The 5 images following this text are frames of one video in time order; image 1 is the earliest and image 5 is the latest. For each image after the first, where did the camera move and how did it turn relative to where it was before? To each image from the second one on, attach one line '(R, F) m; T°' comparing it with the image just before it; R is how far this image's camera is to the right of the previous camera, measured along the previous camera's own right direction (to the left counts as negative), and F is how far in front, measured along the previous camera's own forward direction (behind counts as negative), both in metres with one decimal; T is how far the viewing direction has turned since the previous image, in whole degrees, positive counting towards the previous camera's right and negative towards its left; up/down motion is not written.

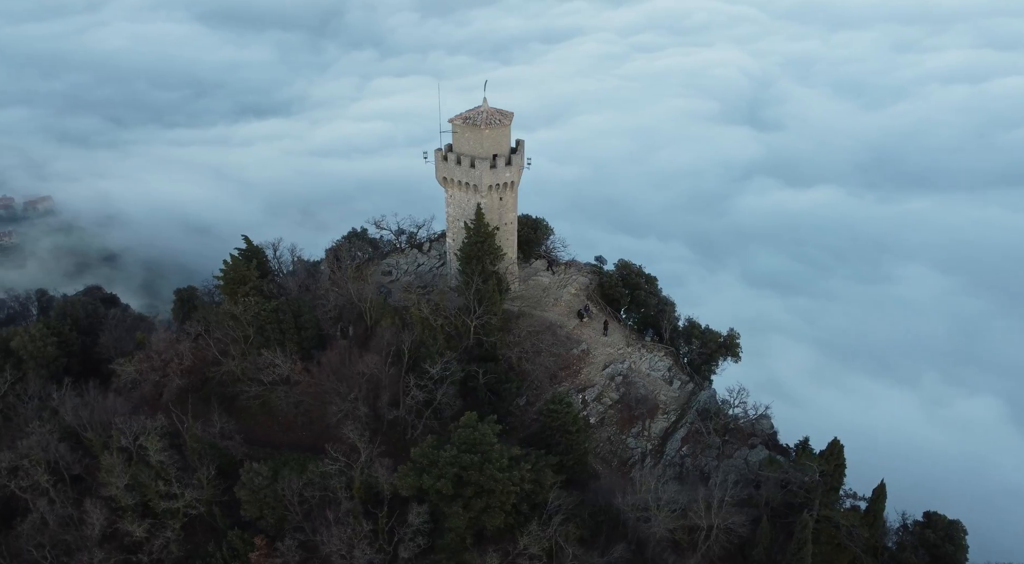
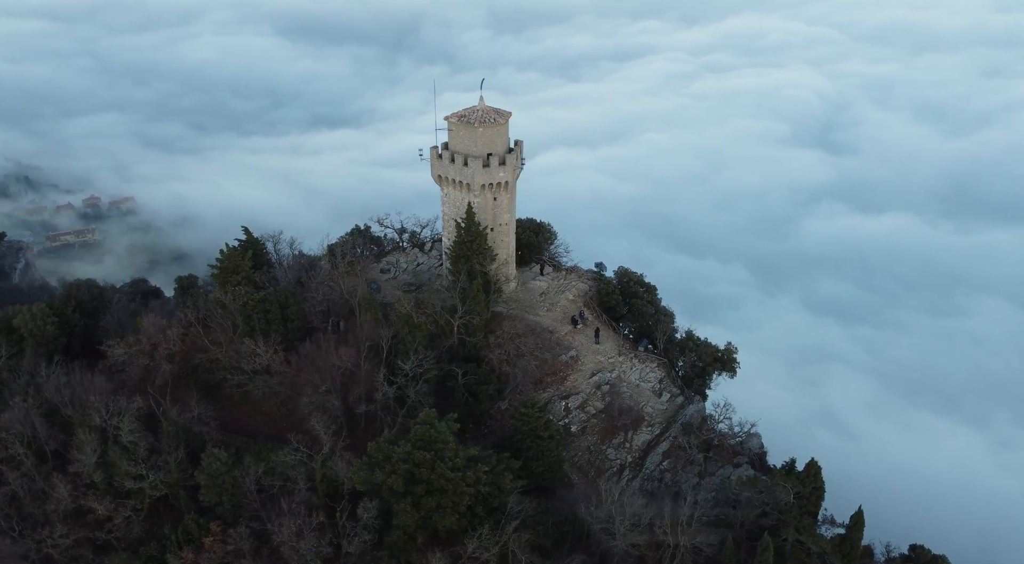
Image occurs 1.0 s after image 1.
(+2.4, +0.6) m; -4°
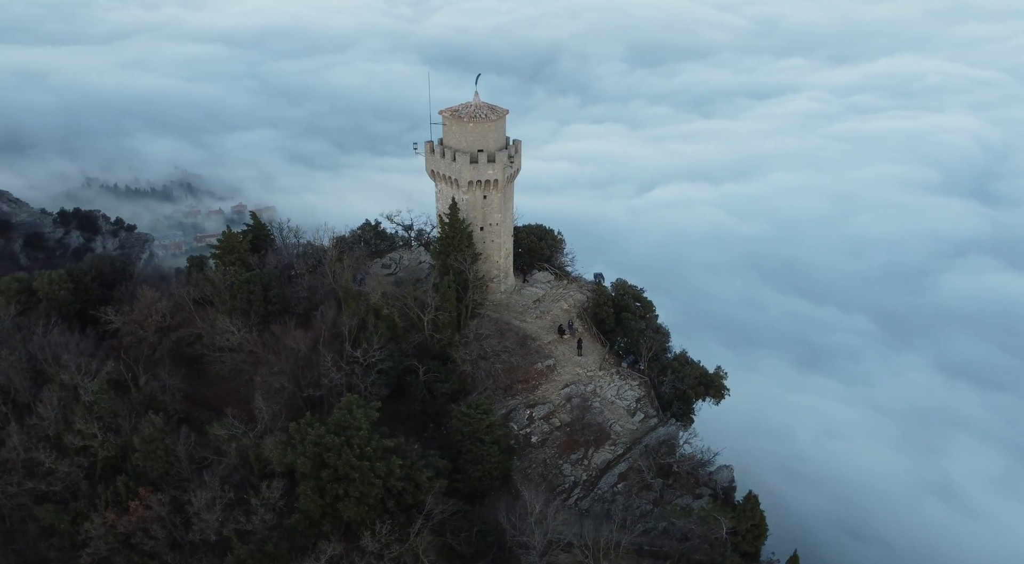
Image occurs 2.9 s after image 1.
(+4.5, +1.2) m; -9°
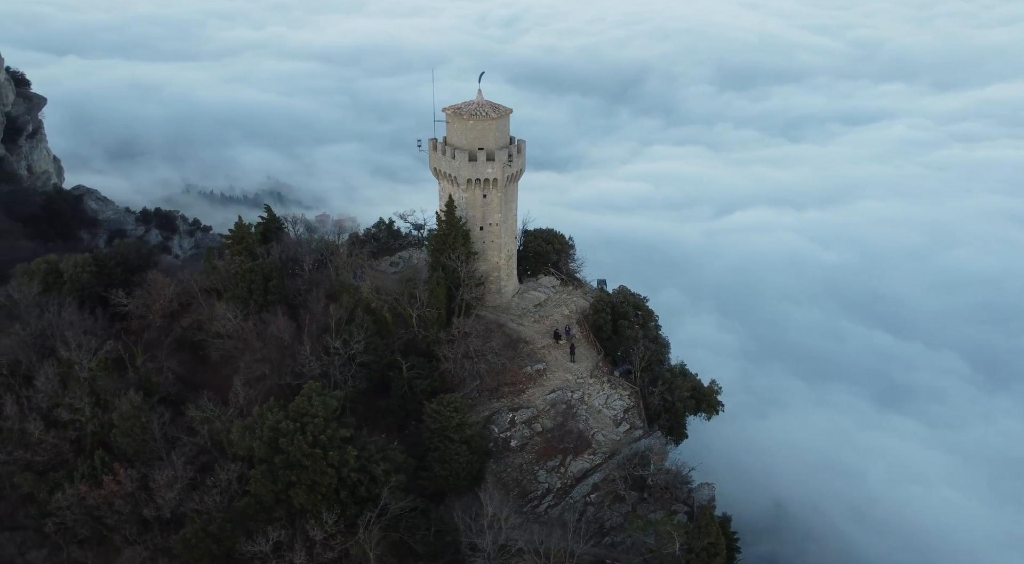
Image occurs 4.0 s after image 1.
(+2.7, +0.6) m; -6°
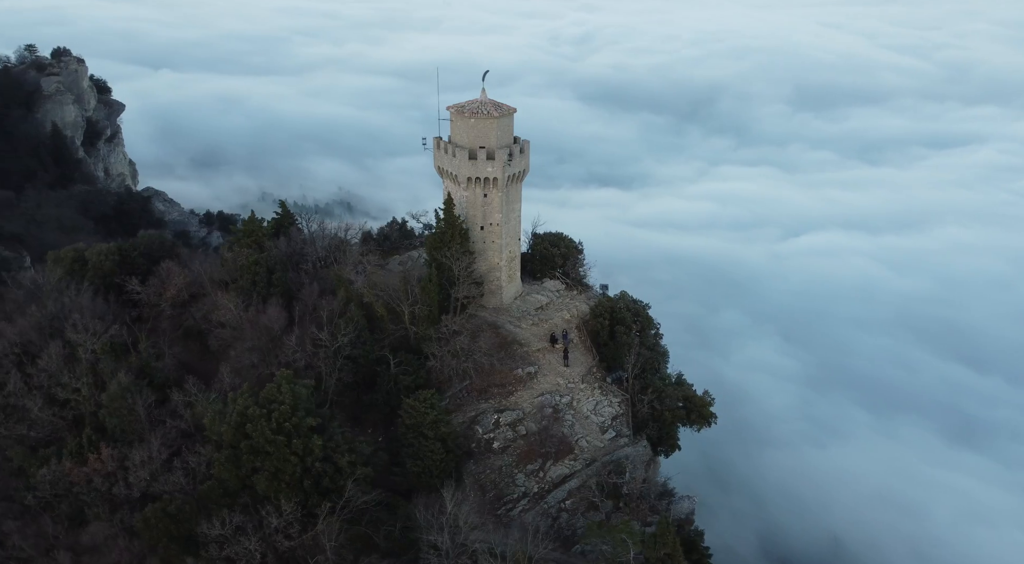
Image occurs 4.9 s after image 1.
(+2.2, +0.4) m; -5°
